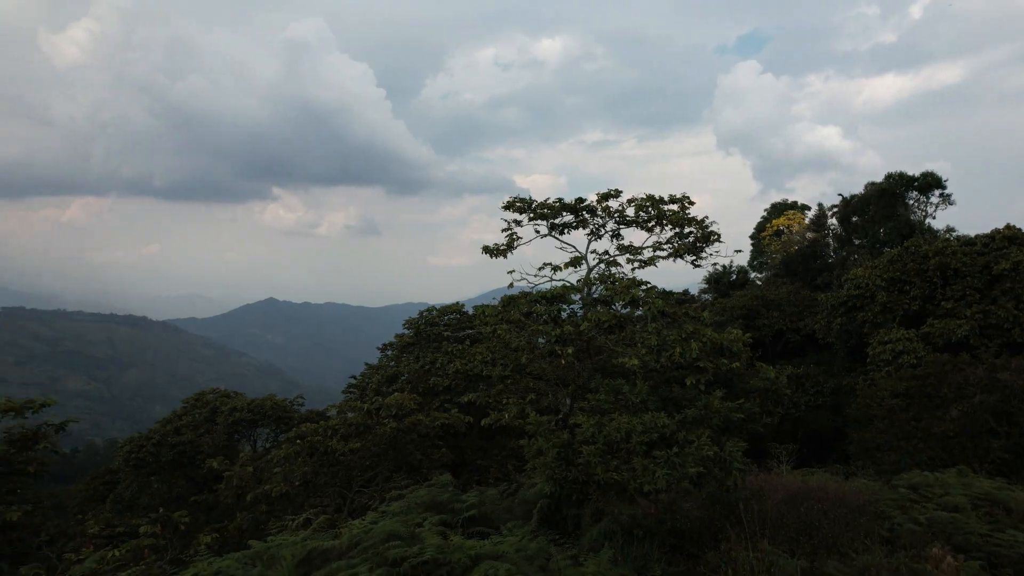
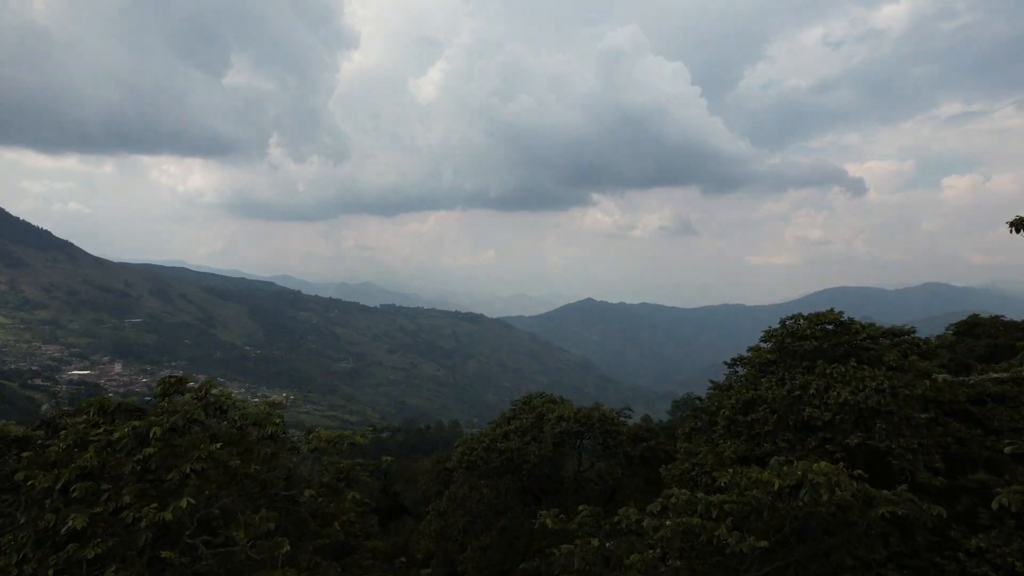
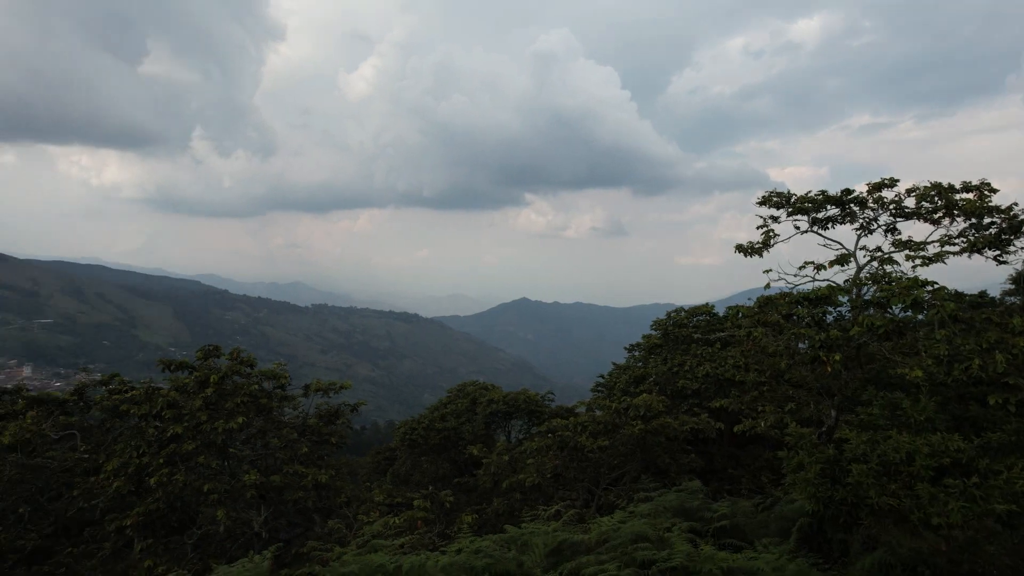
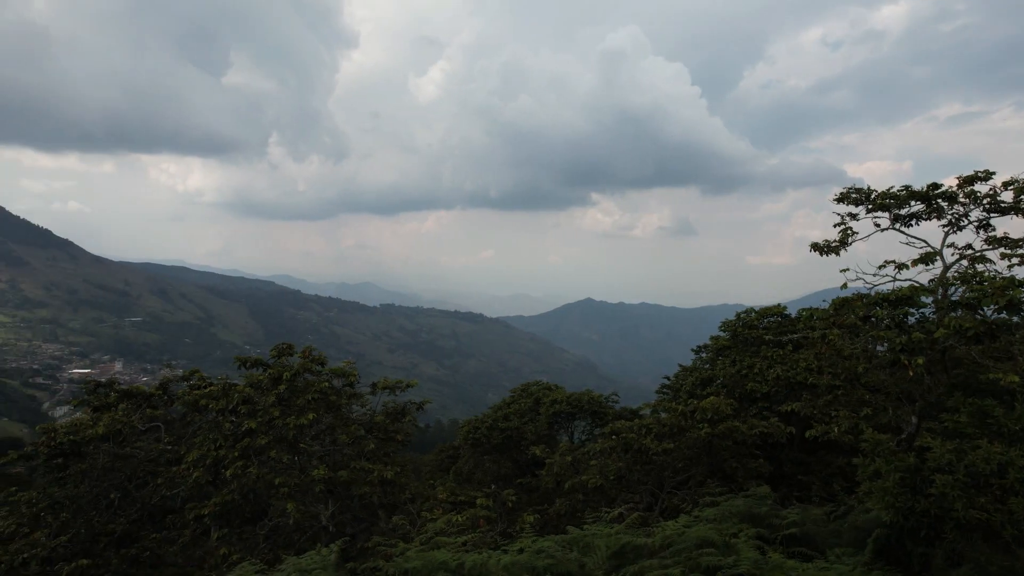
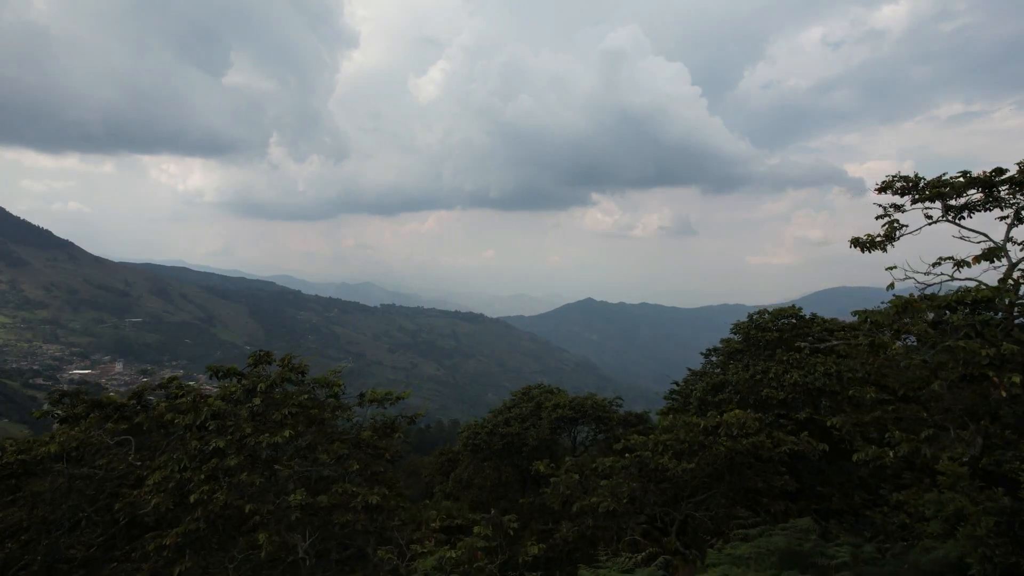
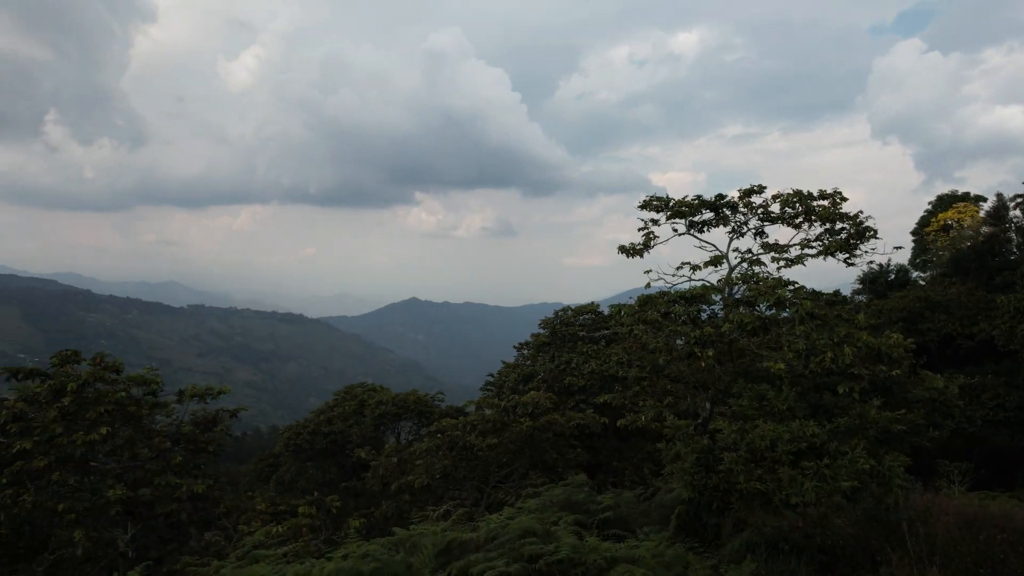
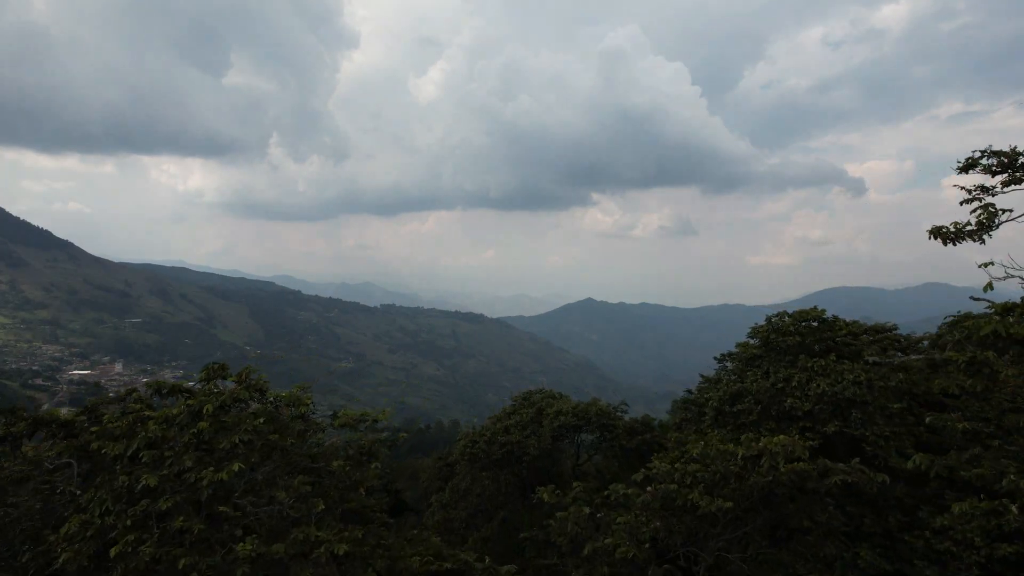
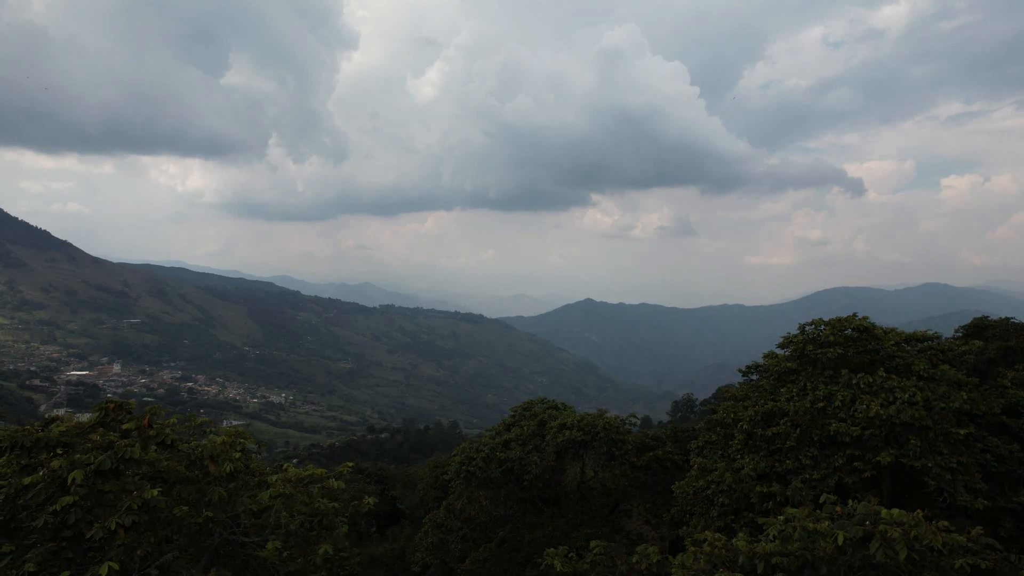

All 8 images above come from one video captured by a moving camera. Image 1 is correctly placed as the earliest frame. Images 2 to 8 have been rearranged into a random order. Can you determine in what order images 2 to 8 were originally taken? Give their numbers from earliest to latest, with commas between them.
6, 3, 4, 5, 7, 2, 8
